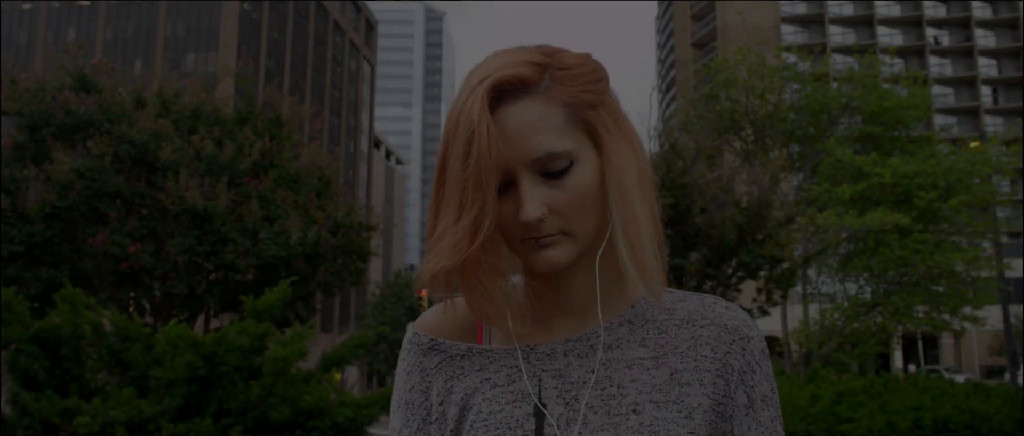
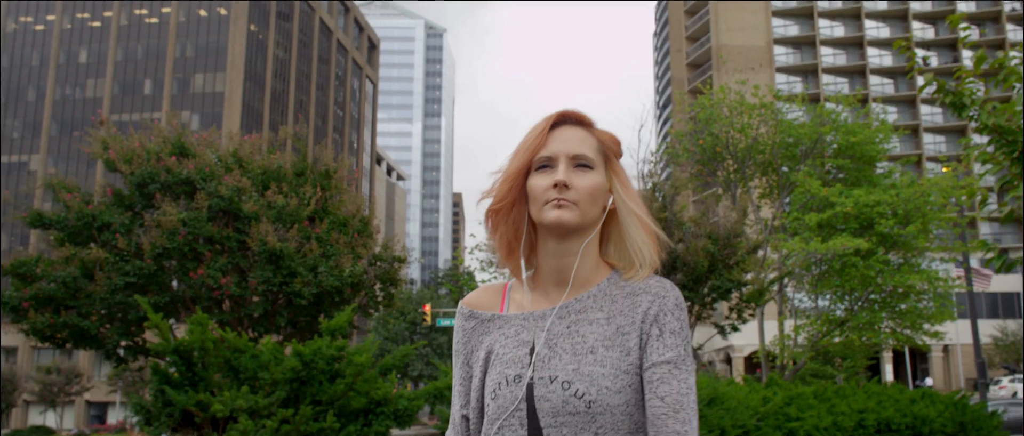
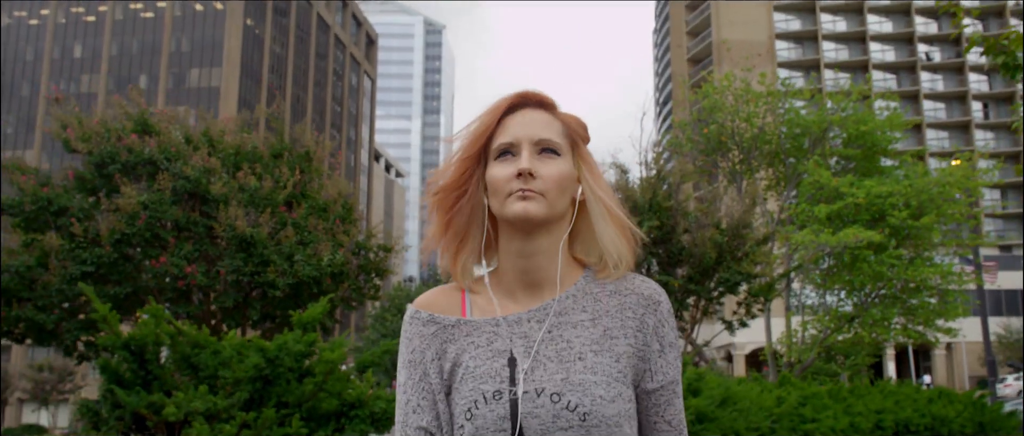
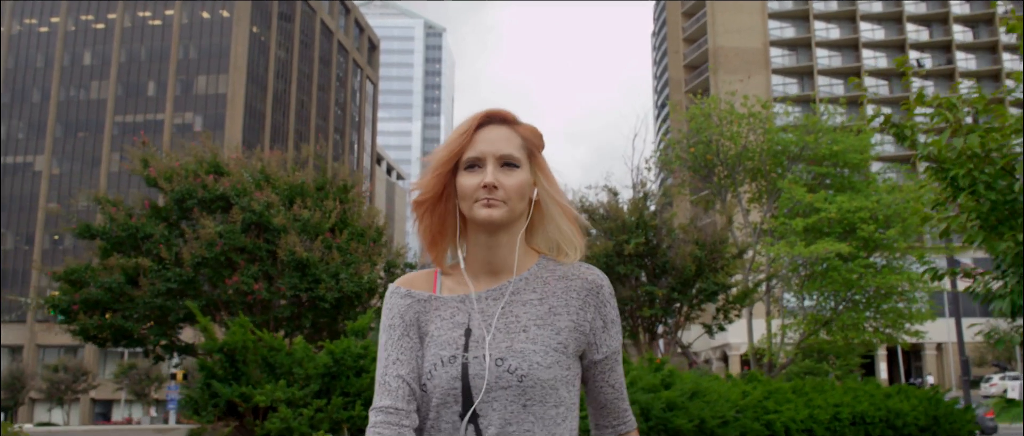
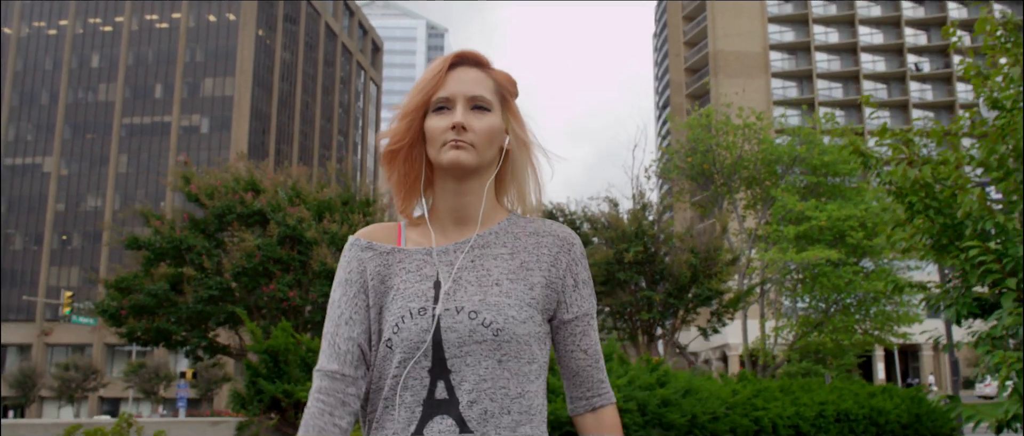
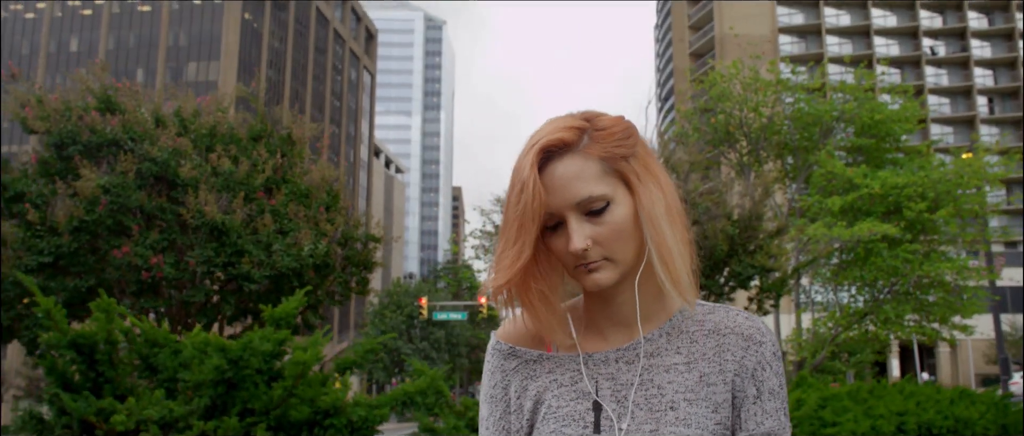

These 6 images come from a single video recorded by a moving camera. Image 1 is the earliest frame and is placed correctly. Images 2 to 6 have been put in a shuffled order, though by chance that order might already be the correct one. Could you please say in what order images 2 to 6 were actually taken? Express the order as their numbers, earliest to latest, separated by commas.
6, 3, 2, 4, 5
